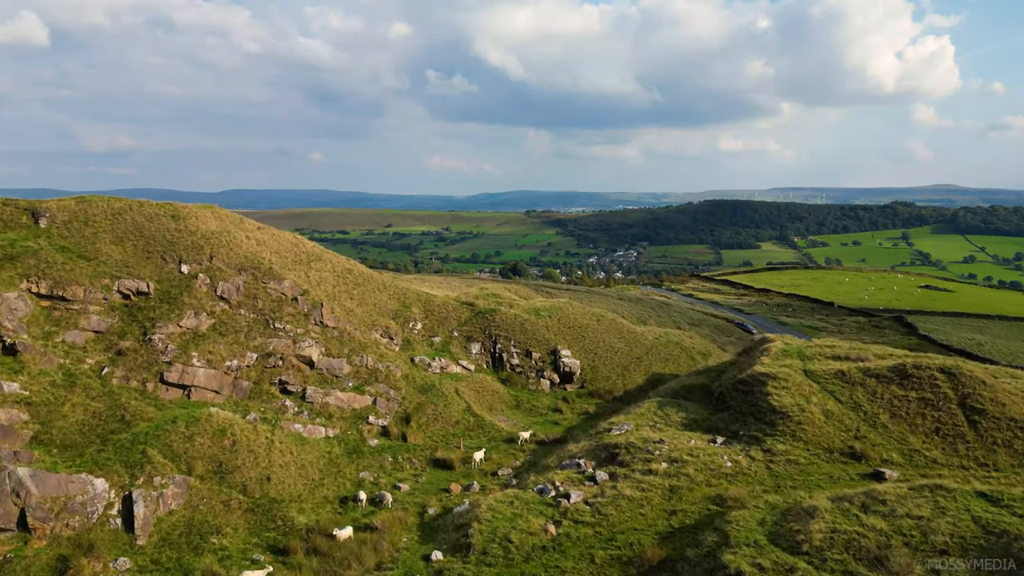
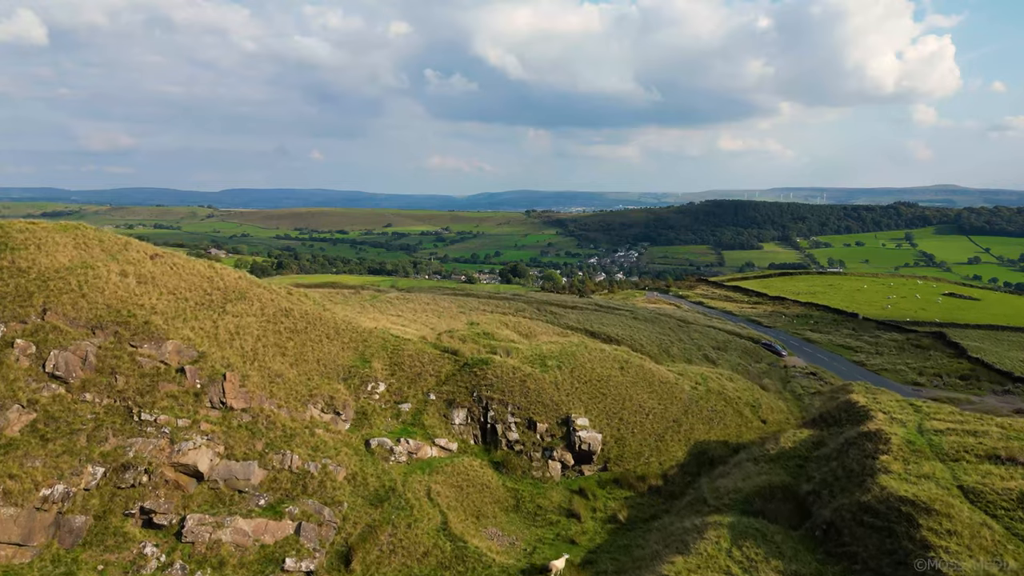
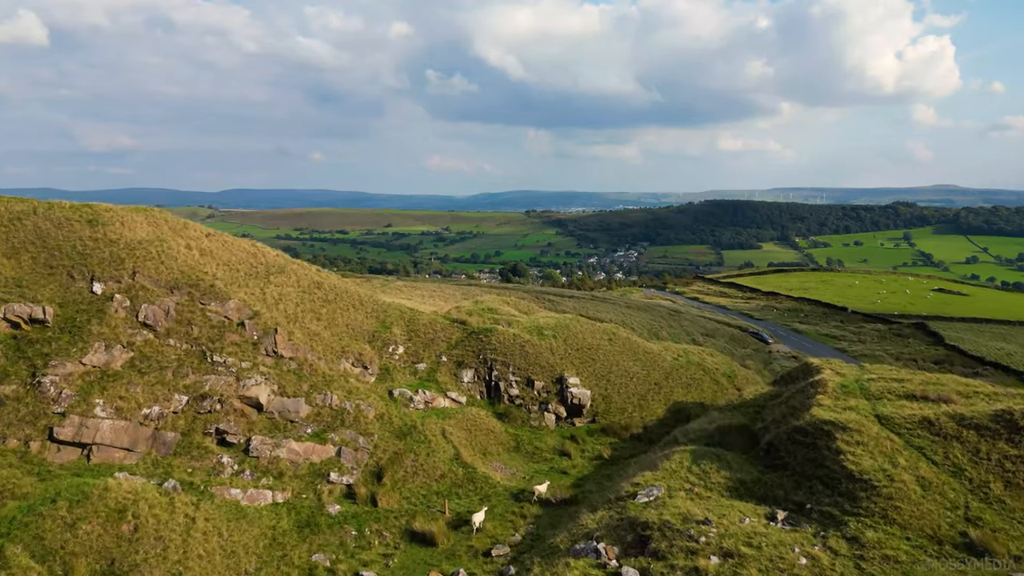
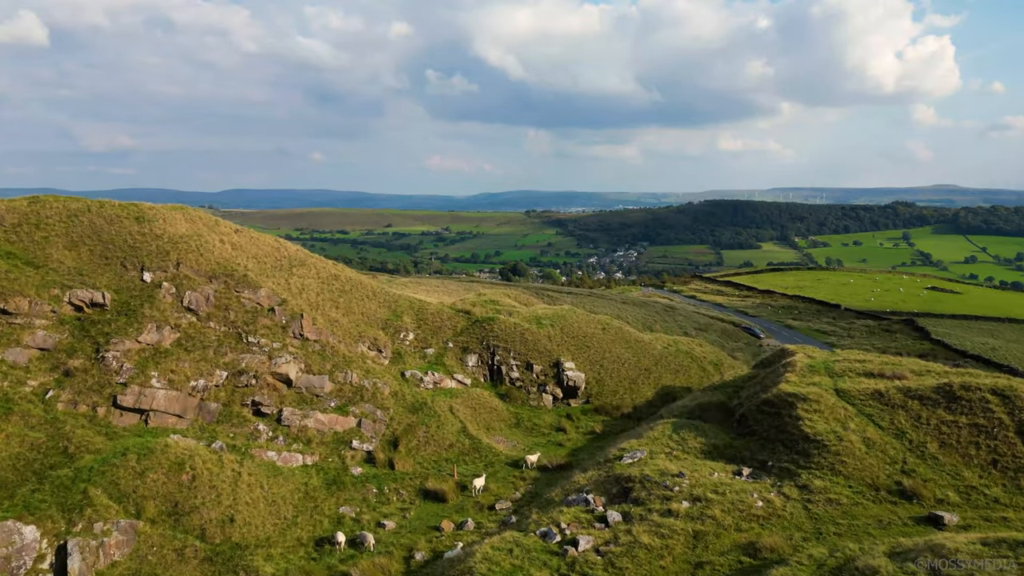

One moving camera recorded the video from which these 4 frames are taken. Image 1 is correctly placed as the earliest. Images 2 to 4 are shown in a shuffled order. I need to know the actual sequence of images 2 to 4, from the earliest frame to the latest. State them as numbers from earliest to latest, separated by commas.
4, 3, 2
